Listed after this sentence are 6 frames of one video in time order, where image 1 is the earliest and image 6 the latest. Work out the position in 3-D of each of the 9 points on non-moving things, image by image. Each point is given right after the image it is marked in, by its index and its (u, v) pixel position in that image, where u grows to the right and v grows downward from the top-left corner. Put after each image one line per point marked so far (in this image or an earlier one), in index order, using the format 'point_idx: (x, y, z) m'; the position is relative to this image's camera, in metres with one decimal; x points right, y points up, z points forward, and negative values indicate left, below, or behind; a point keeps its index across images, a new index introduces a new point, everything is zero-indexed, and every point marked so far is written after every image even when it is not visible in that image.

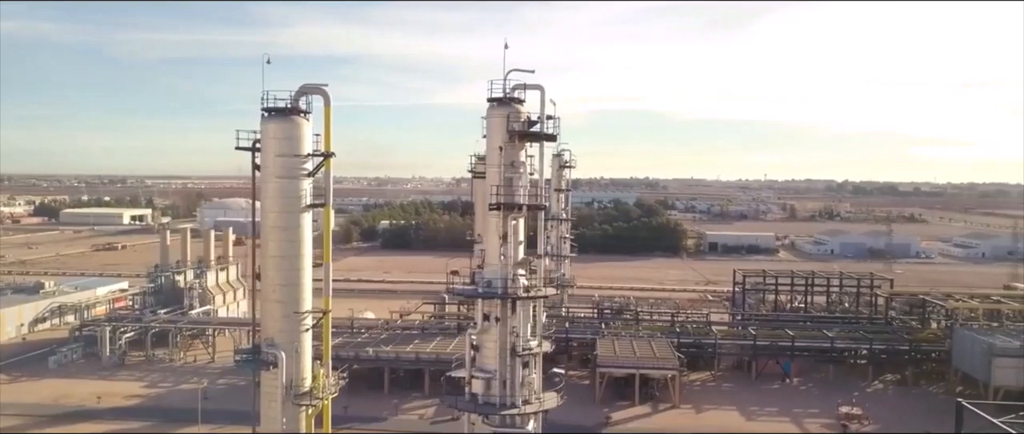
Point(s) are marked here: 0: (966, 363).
0: (+12.7, -4.1, +20.0) m
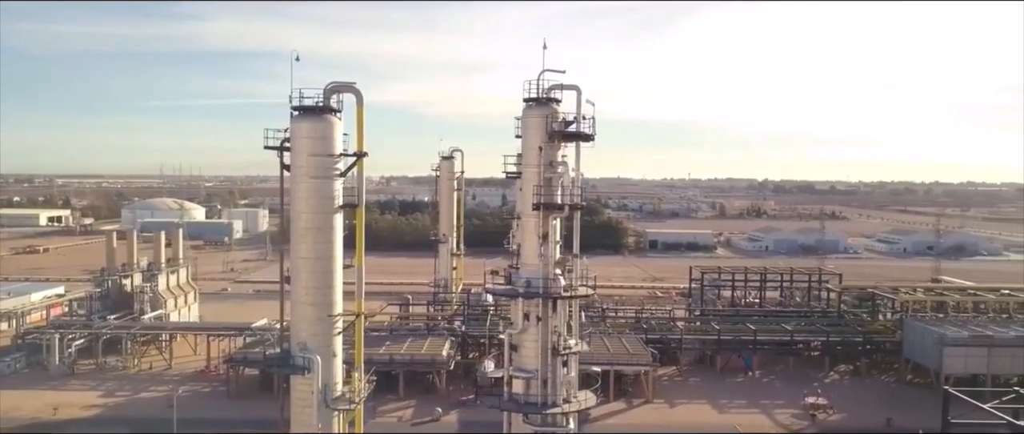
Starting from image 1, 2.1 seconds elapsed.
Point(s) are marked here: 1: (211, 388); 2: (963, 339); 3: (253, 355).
0: (+11.9, -4.0, +21.1) m
1: (-7.9, -4.5, +18.5) m
2: (+12.3, -3.3, +19.6) m
3: (-6.8, -3.6, +18.8) m
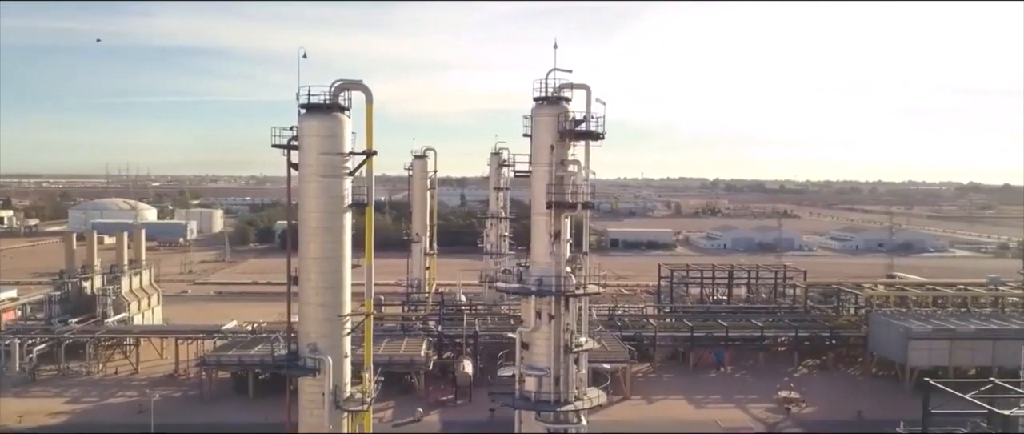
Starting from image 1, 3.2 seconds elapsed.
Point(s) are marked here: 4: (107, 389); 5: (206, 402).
0: (+11.2, -3.9, +21.7) m
1: (-8.4, -4.5, +18.1) m
2: (+11.7, -3.3, +20.2) m
3: (-7.3, -3.6, +18.5) m
4: (-11.1, -4.7, +19.5) m
5: (-7.7, -4.6, +18.0) m
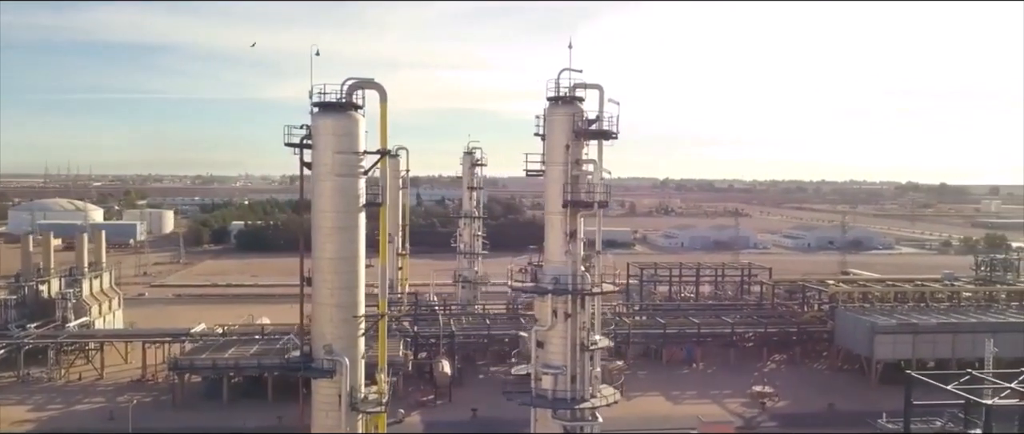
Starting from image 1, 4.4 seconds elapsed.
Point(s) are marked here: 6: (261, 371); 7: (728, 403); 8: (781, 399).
0: (+10.5, -3.9, +22.4) m
1: (-8.9, -4.5, +17.6) m
2: (+11.1, -3.2, +20.9) m
3: (-7.9, -3.6, +18.0) m
4: (-11.6, -4.7, +18.9) m
5: (-8.2, -4.6, +17.5) m
6: (-6.1, -3.7, +17.3) m
7: (+5.7, -4.9, +18.8) m
8: (+7.2, -4.8, +19.0) m
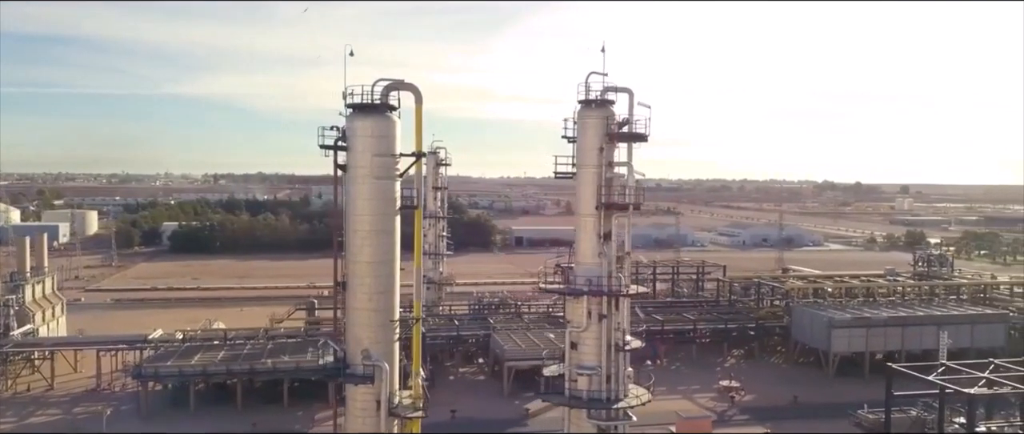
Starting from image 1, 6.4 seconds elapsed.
0: (+9.5, -3.8, +23.3) m
1: (-9.4, -4.5, +16.8) m
2: (+10.2, -3.2, +21.8) m
3: (-8.4, -3.7, +17.4) m
4: (-12.2, -4.8, +17.9) m
5: (-8.7, -4.7, +16.8) m
6: (-6.6, -3.8, +16.8) m
7: (+5.0, -4.9, +19.3) m
8: (+6.5, -4.8, +19.7) m
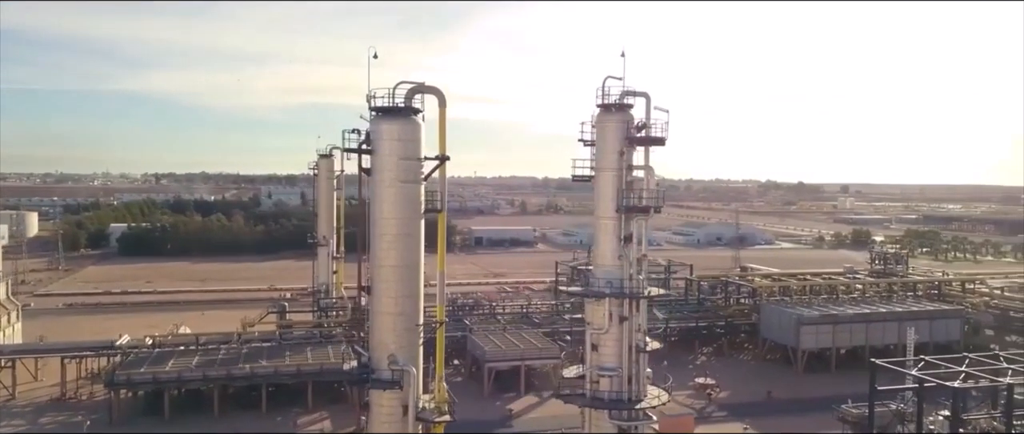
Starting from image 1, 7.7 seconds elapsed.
0: (+8.7, -3.9, +23.9) m
1: (-9.7, -4.6, +16.3) m
2: (+9.5, -3.2, +22.5) m
3: (-8.8, -3.7, +16.9) m
4: (-12.7, -4.9, +17.2) m
5: (-9.1, -4.7, +16.3) m
6: (-7.0, -3.8, +16.4) m
7: (+4.5, -4.9, +19.6) m
8: (+5.9, -4.8, +20.1) m
